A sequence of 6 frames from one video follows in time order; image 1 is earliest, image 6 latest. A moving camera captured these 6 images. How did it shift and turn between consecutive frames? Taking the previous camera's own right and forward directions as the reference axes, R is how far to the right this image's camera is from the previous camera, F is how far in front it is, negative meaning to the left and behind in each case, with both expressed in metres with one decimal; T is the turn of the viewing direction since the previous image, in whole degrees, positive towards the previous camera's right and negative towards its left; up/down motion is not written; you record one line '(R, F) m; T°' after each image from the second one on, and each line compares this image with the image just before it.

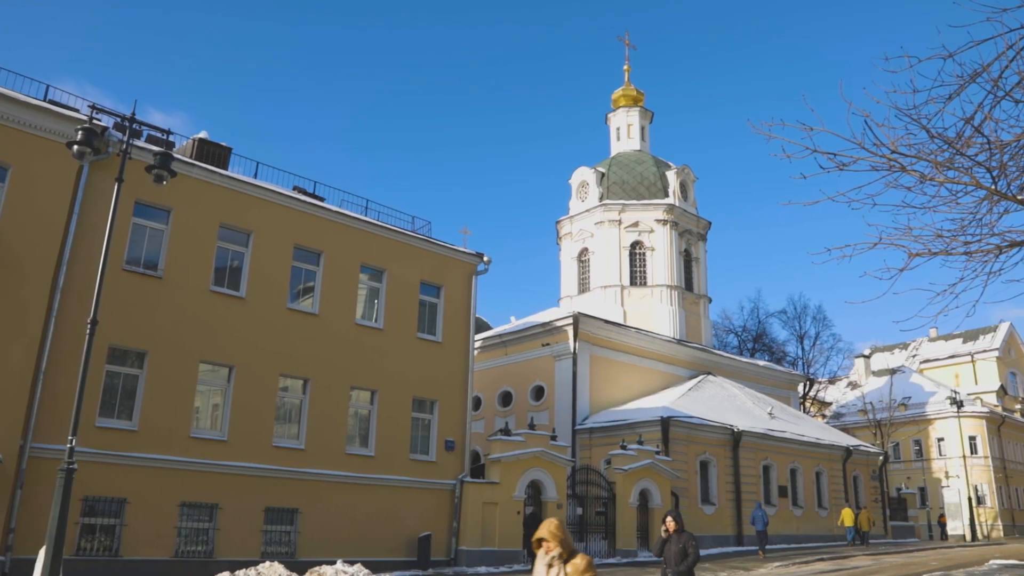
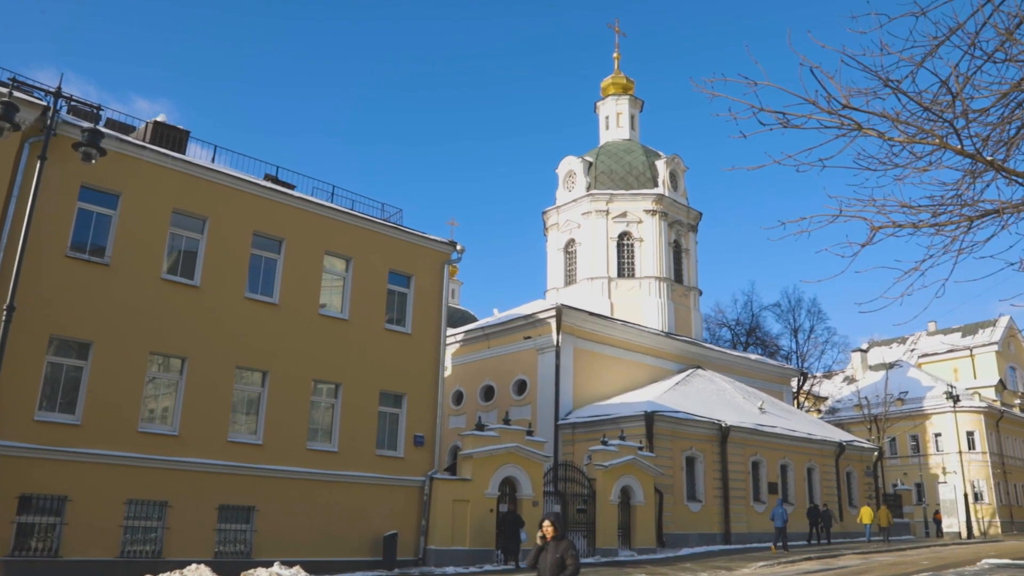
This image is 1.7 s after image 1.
(+0.7, +0.8) m; 0°
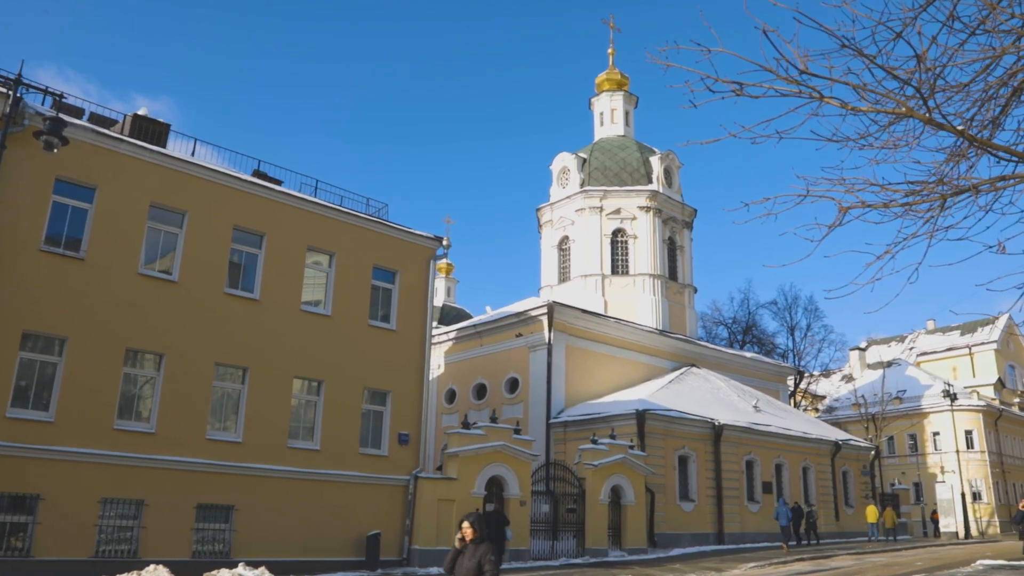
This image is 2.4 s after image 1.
(+0.3, +0.3) m; 0°
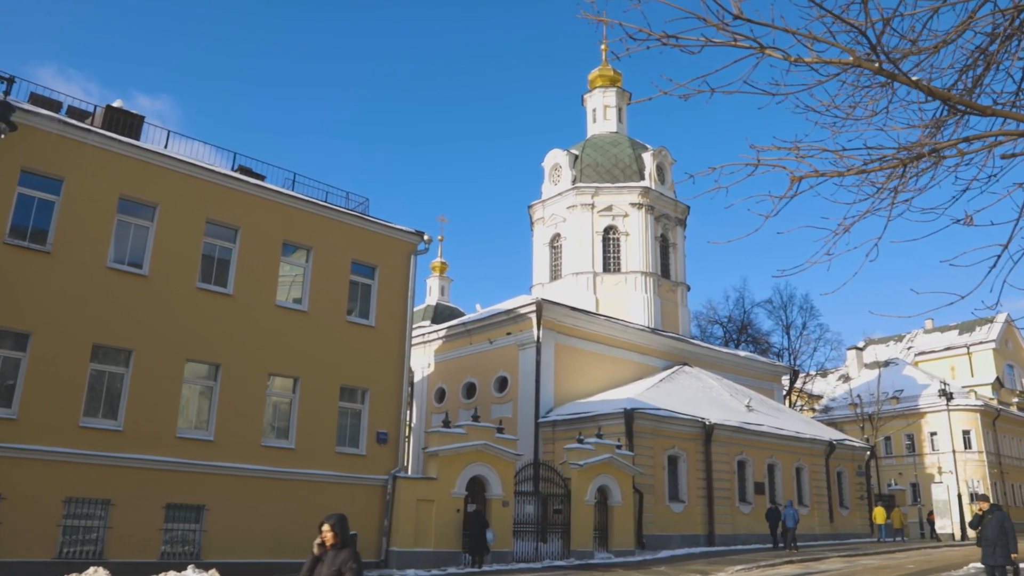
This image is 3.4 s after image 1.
(+0.5, +0.4) m; 0°
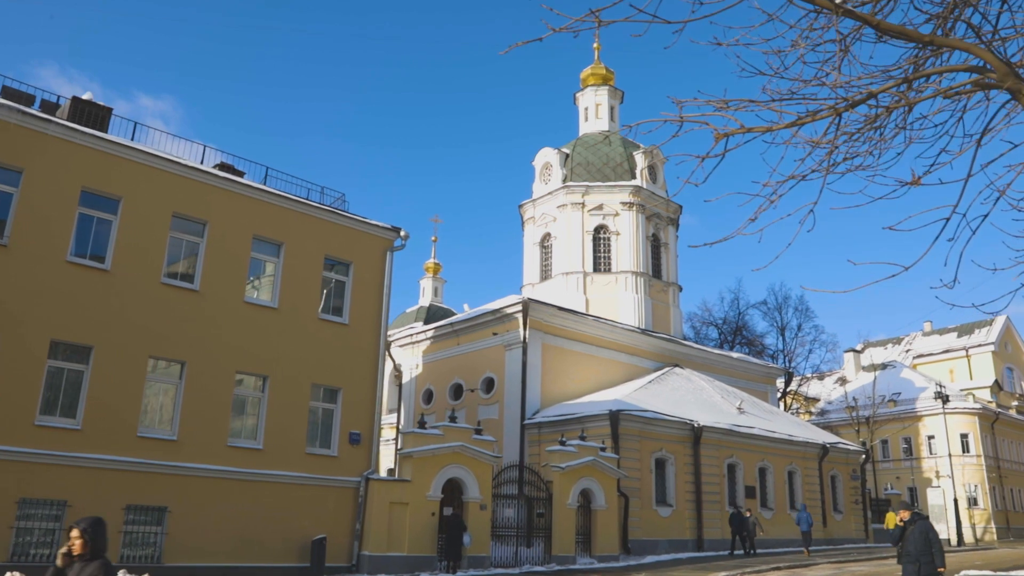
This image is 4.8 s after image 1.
(+0.6, +0.5) m; 0°
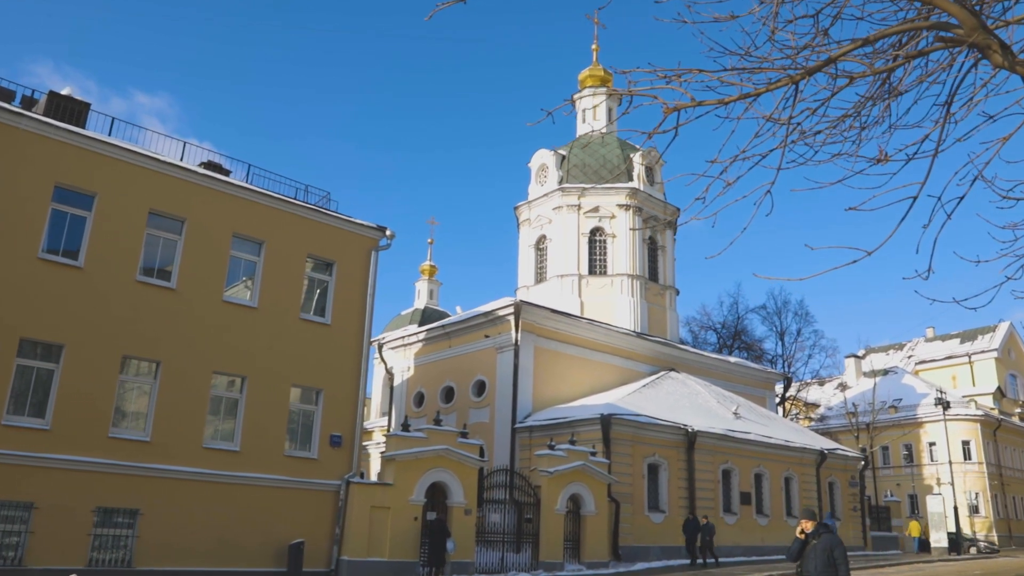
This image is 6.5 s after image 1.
(+0.4, +0.4) m; 0°
